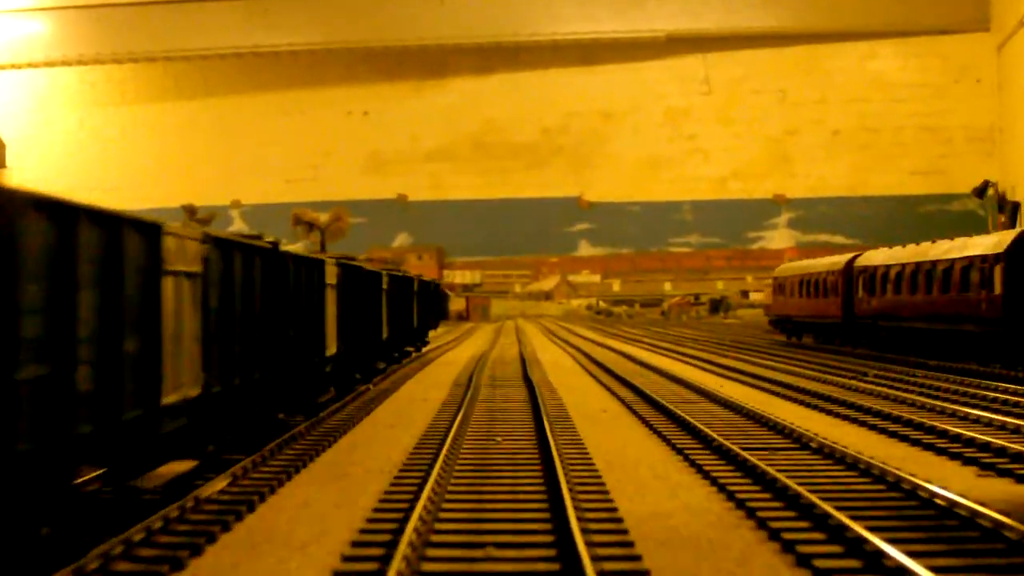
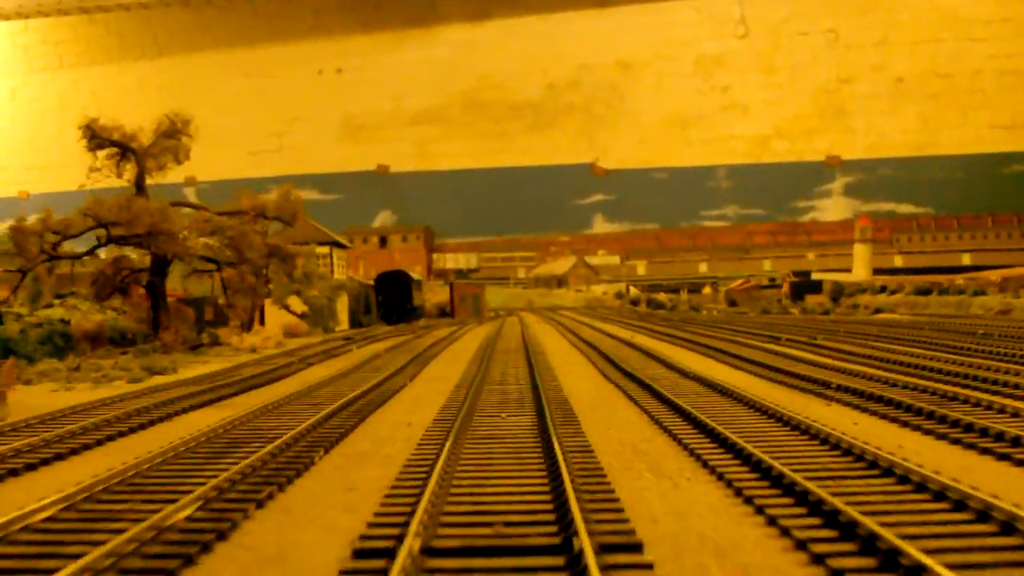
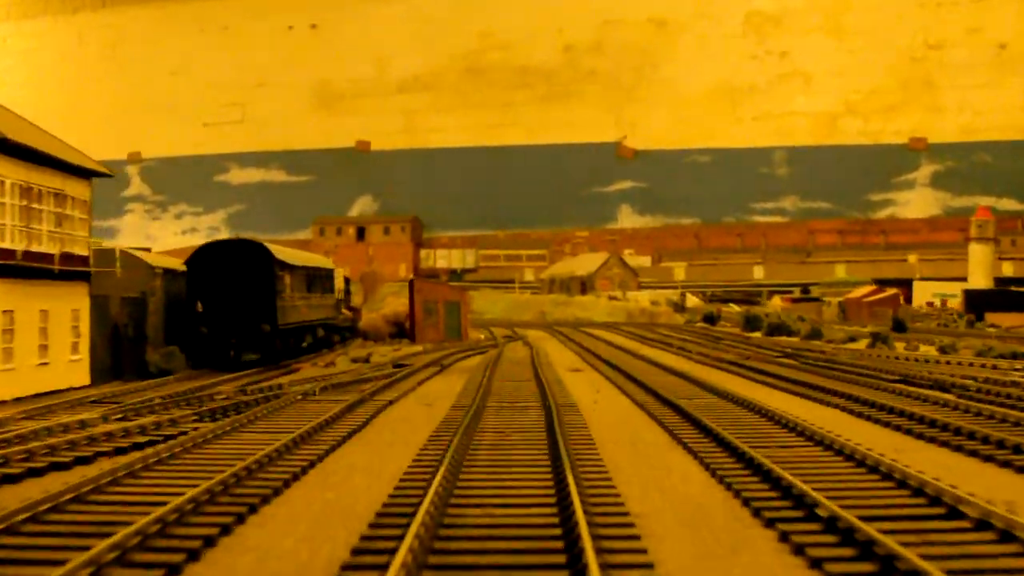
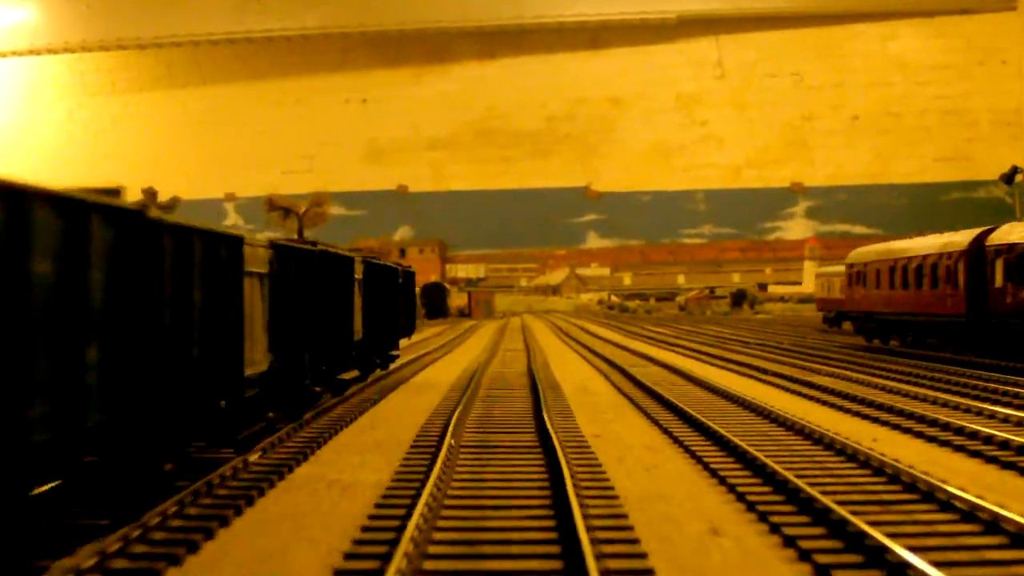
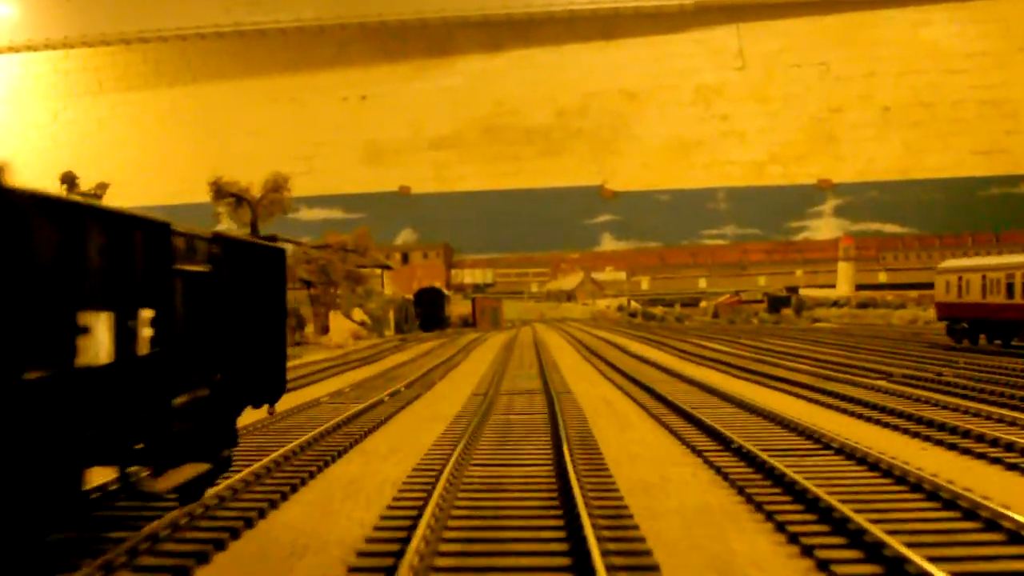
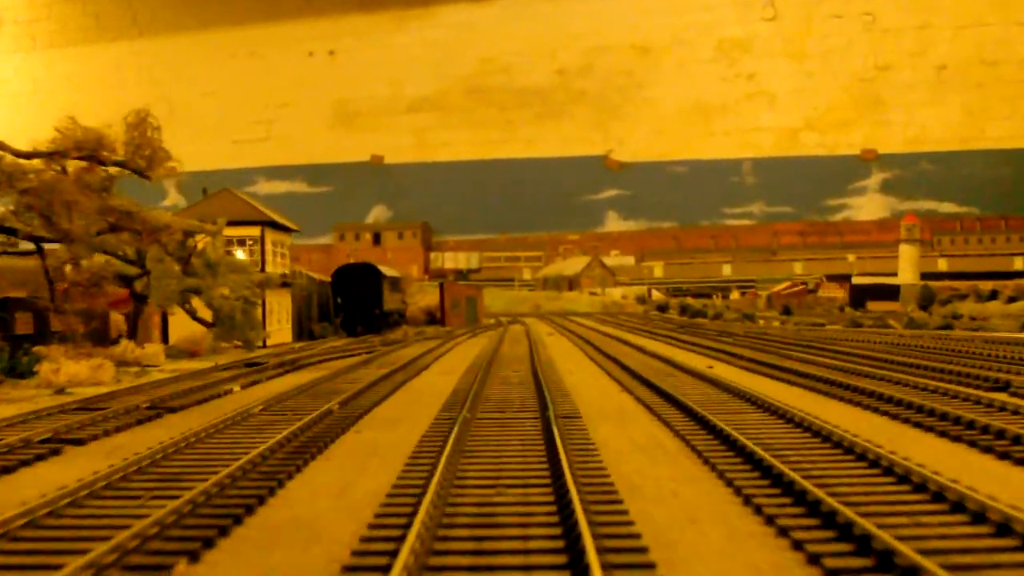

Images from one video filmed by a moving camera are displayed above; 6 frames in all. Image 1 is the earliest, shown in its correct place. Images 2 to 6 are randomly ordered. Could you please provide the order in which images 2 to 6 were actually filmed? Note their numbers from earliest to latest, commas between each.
4, 5, 2, 6, 3
